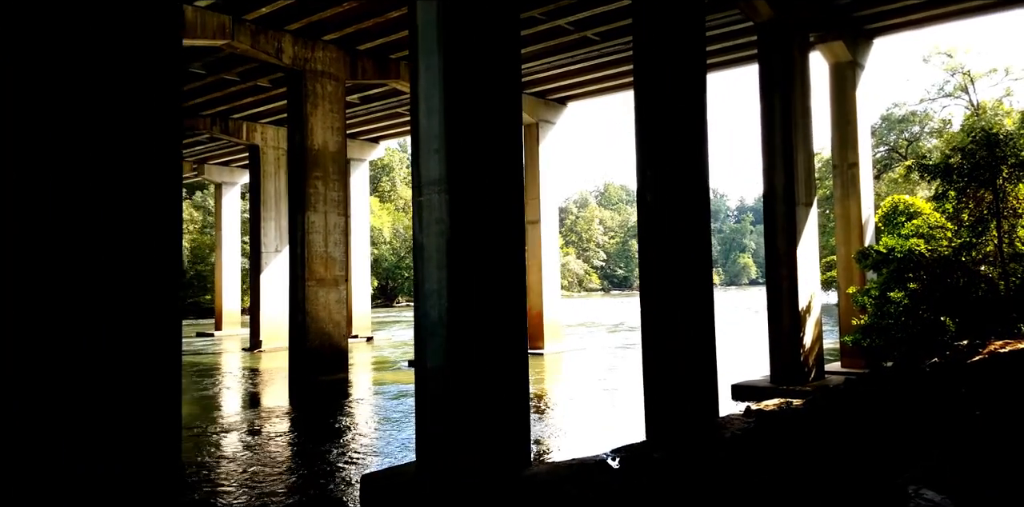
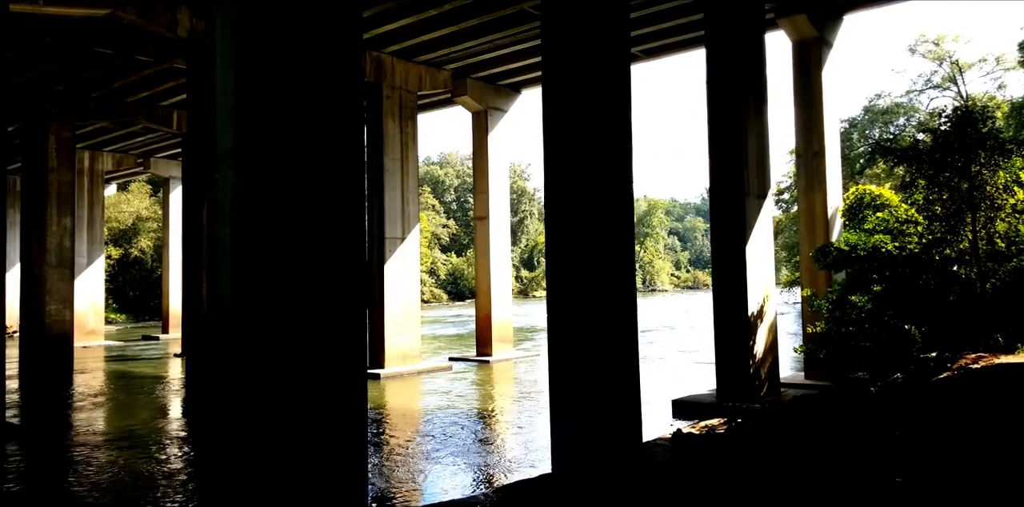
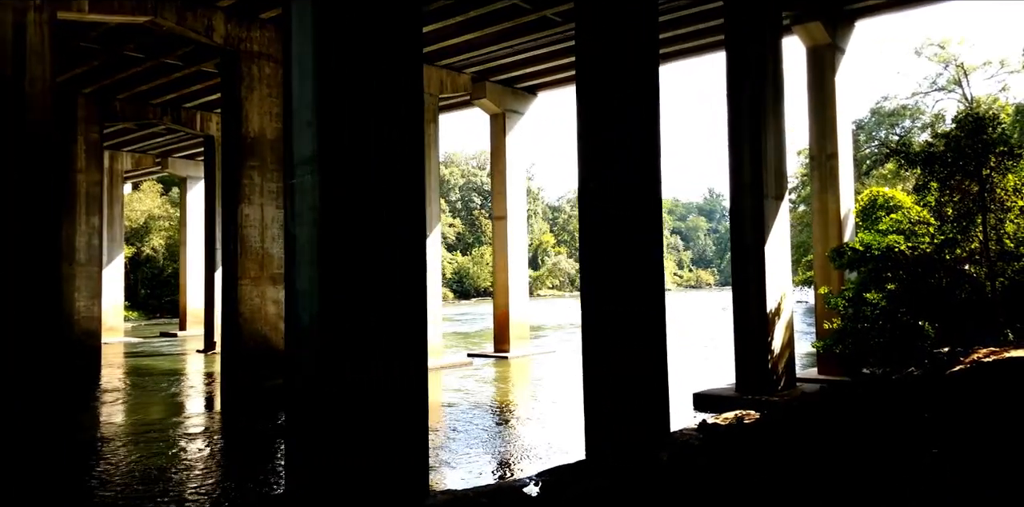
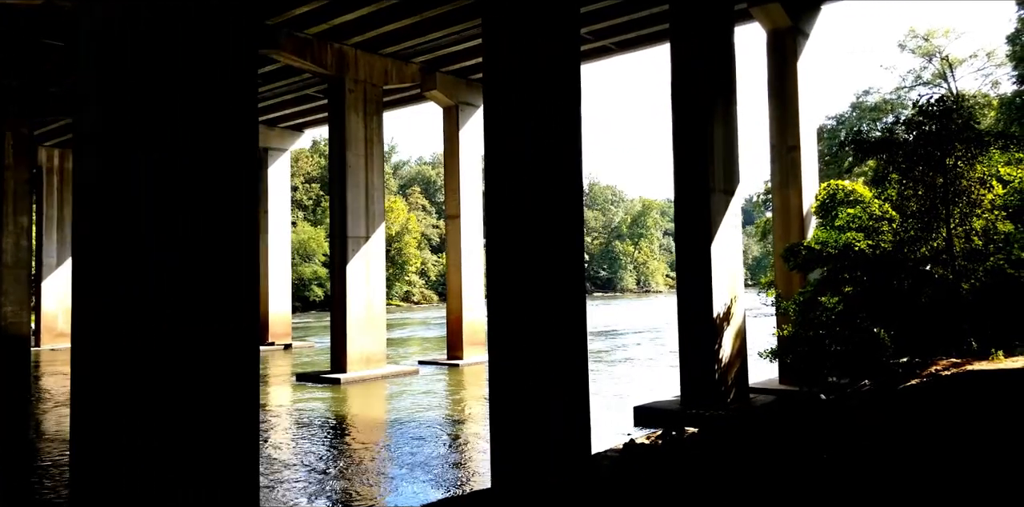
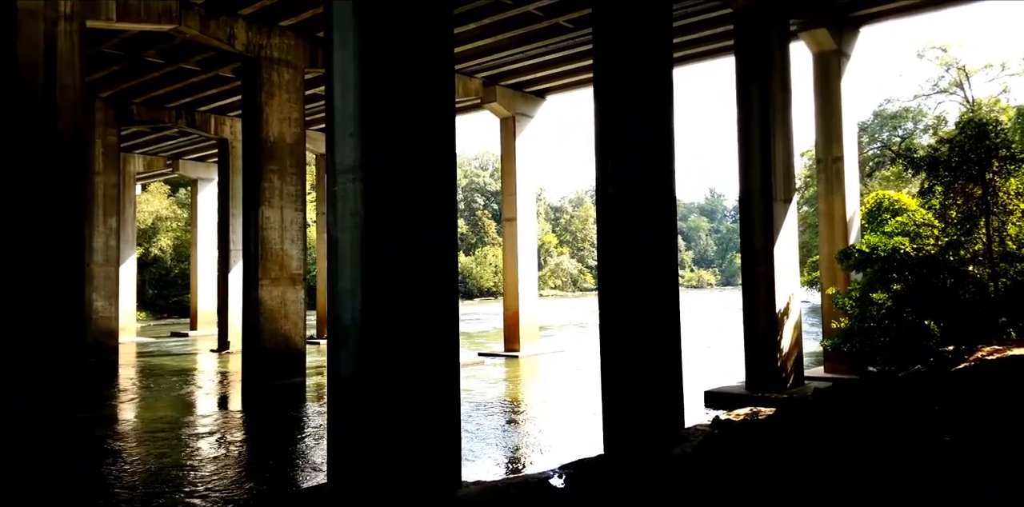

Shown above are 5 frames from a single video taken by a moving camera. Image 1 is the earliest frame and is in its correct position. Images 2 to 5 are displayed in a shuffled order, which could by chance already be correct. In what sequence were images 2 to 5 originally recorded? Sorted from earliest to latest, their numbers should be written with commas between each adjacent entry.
5, 3, 2, 4
